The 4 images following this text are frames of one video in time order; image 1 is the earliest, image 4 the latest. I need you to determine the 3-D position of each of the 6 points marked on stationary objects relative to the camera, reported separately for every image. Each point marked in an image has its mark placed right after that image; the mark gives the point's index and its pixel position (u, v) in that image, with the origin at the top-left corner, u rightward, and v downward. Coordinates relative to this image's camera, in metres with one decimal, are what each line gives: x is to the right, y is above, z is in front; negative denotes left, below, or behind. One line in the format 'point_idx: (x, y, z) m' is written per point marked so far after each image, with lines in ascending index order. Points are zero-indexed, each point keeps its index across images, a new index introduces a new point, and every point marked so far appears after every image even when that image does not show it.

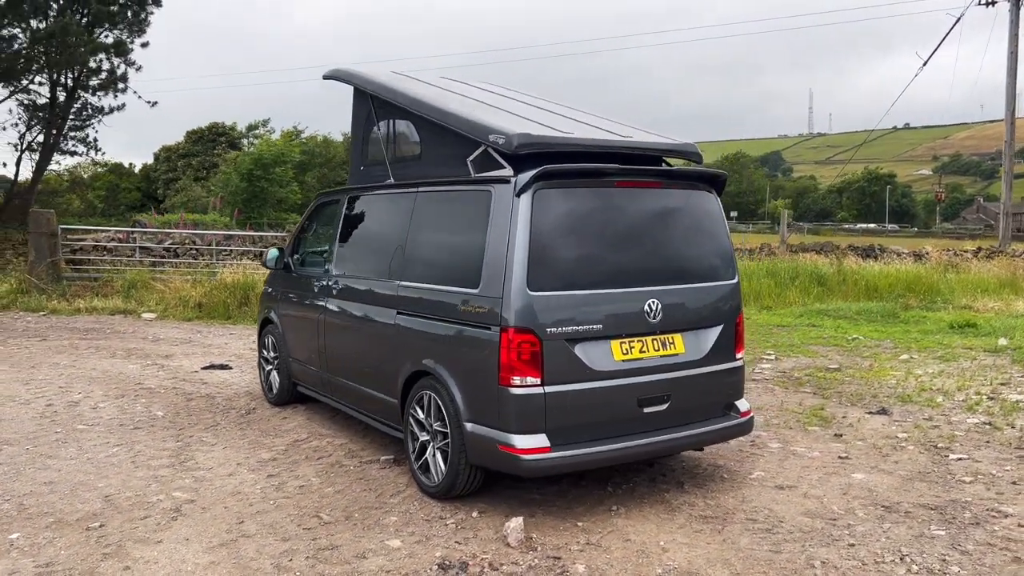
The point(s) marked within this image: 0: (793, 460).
0: (+1.7, -1.1, +5.2) m
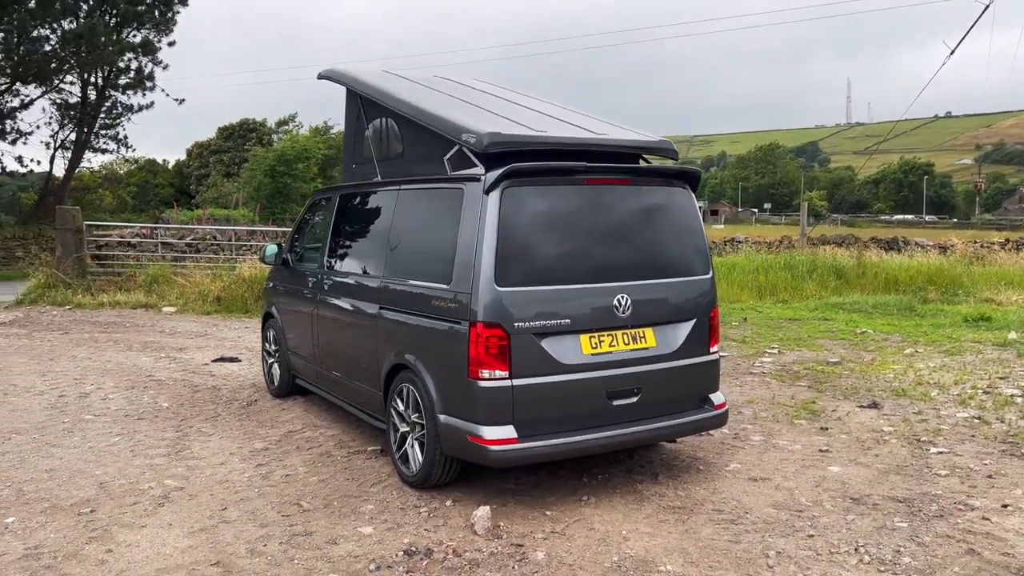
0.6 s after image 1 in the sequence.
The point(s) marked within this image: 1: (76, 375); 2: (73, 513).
0: (+1.6, -1.0, +5.2) m
1: (-4.1, -0.8, +7.8) m
2: (-2.2, -1.1, +4.3) m
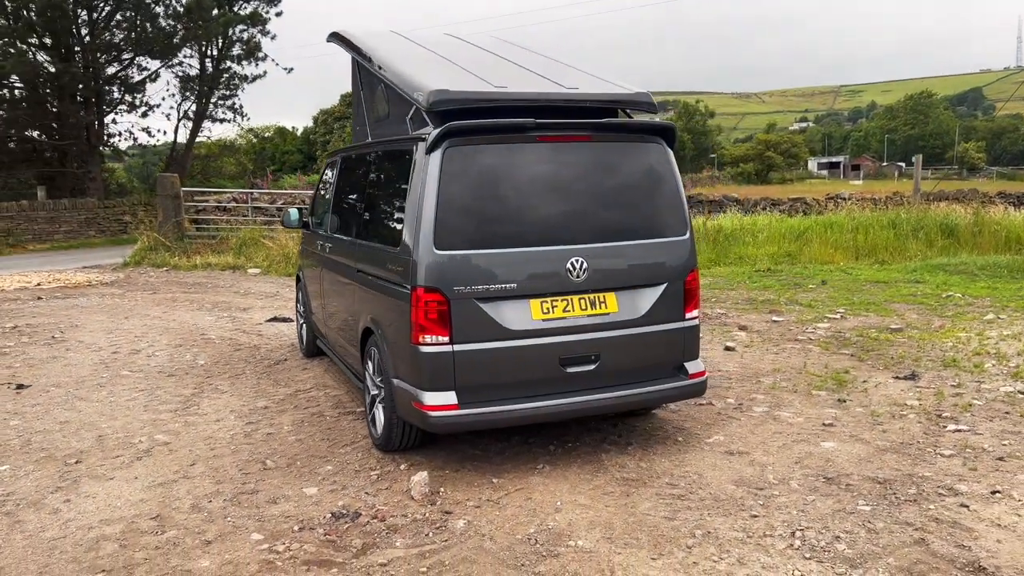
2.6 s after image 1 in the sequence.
0: (+1.5, -0.8, +4.9) m
1: (-3.7, -0.4, +8.3) m
2: (-2.5, -1.0, +4.6) m
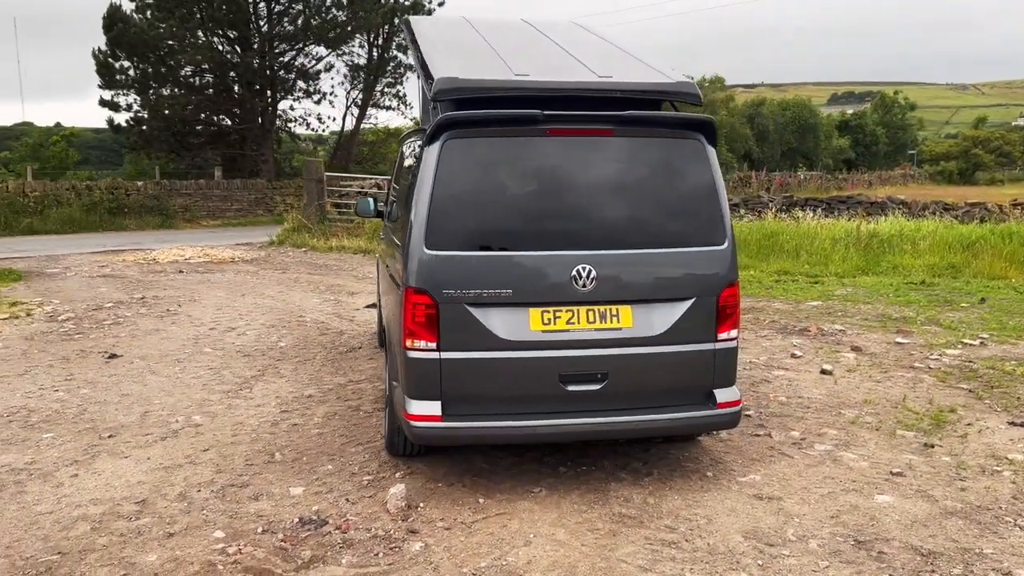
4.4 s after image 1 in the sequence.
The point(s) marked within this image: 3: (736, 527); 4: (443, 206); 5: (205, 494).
0: (+1.6, -0.9, +4.2) m
1: (-2.8, -0.2, +8.7) m
2: (-2.4, -0.8, +4.7) m
3: (+0.9, -1.0, +3.5) m
4: (-0.3, +0.4, +3.8) m
5: (-1.4, -1.0, +3.9) m
